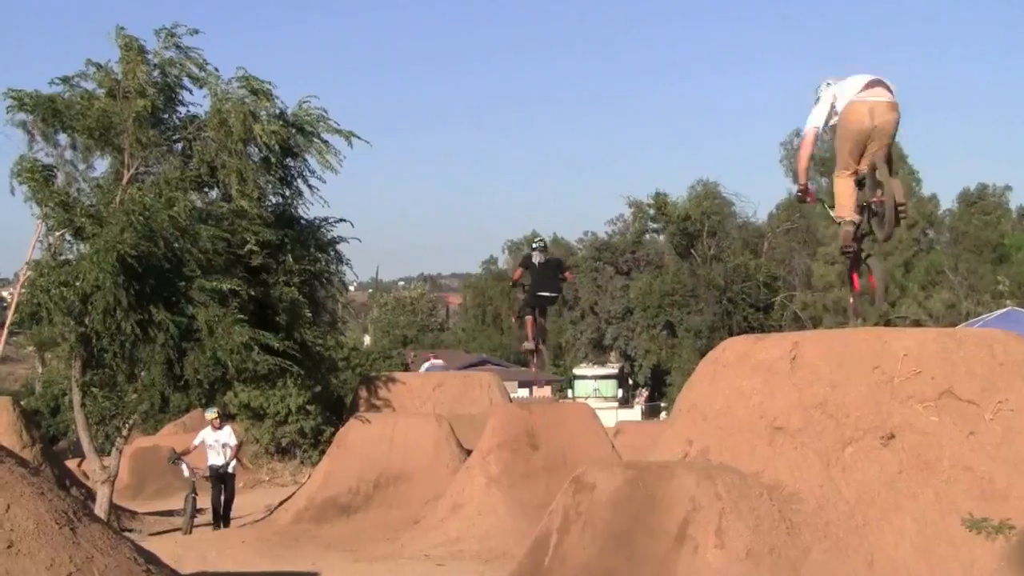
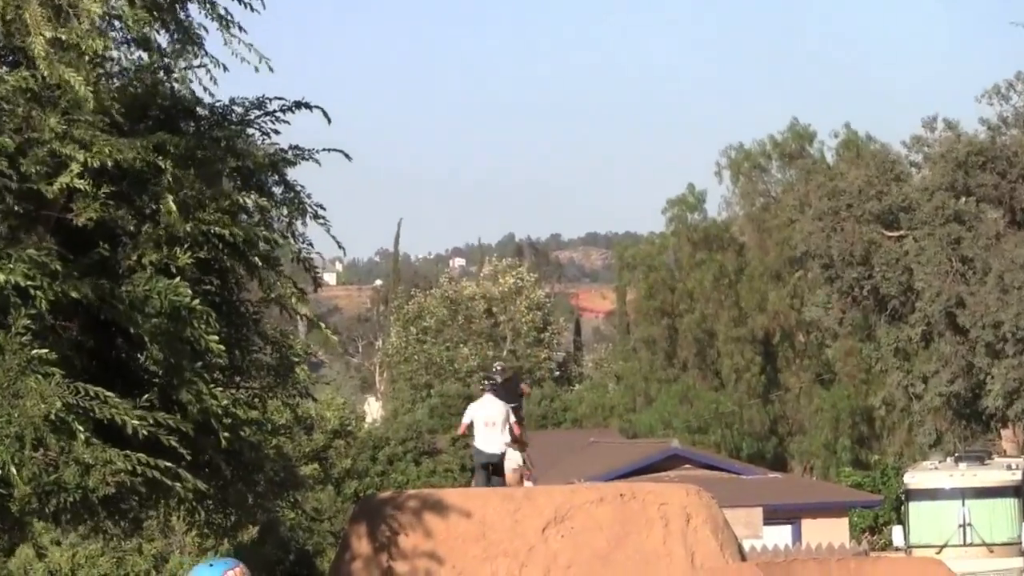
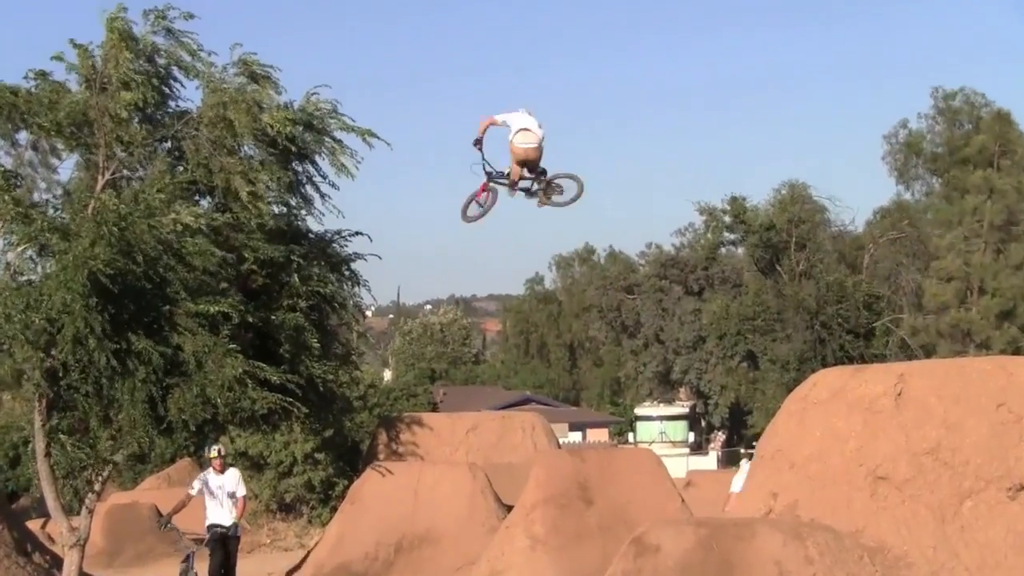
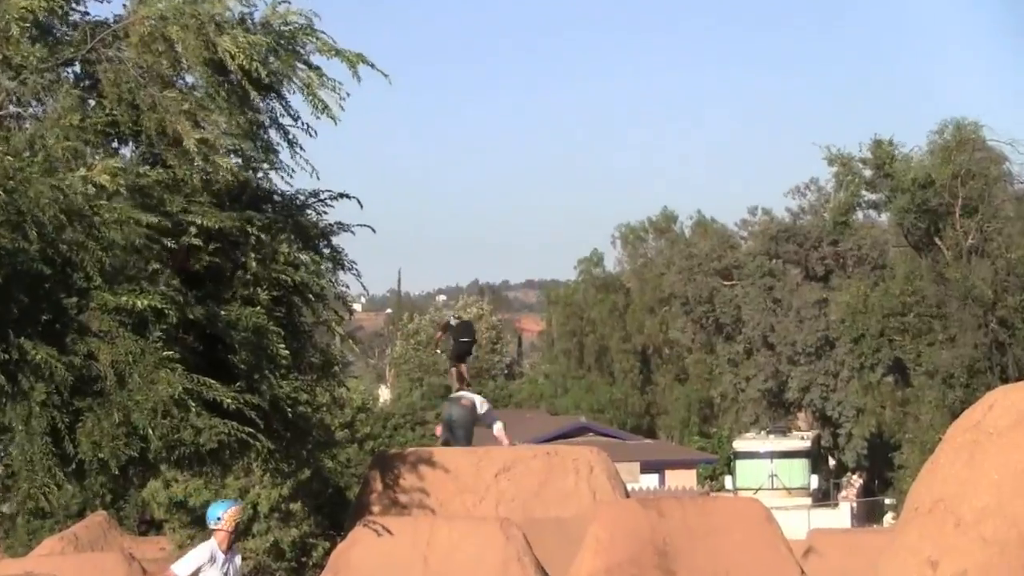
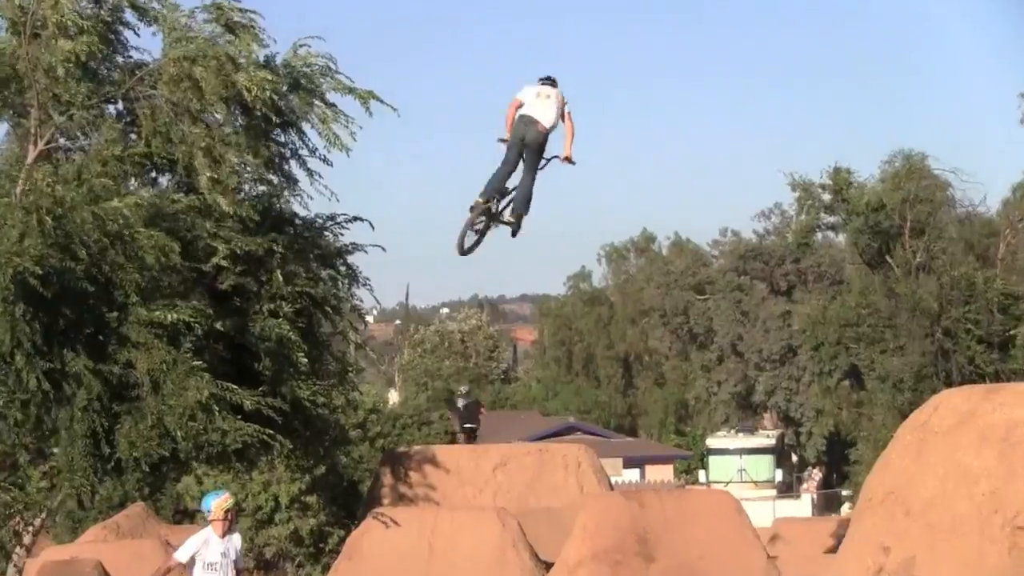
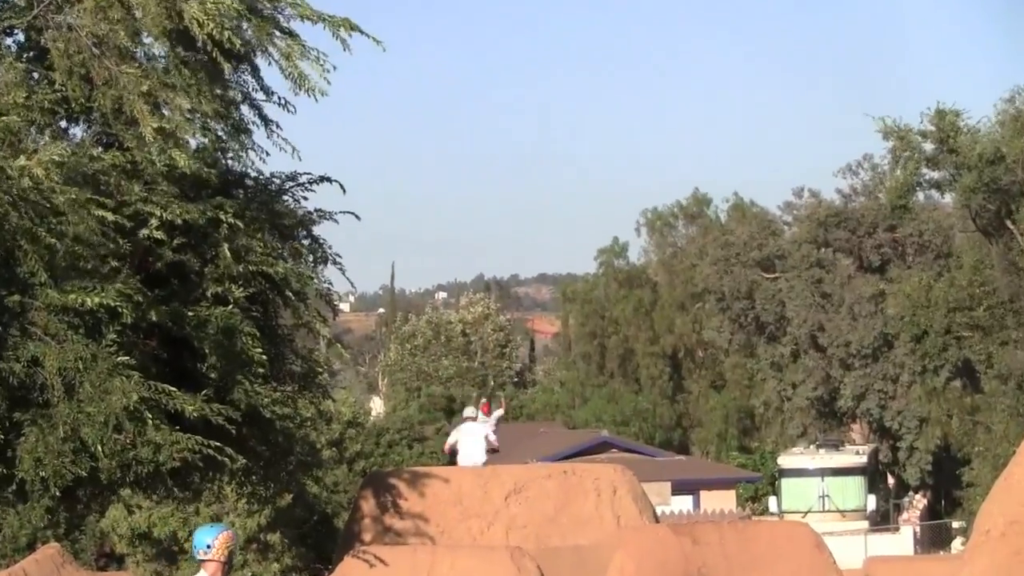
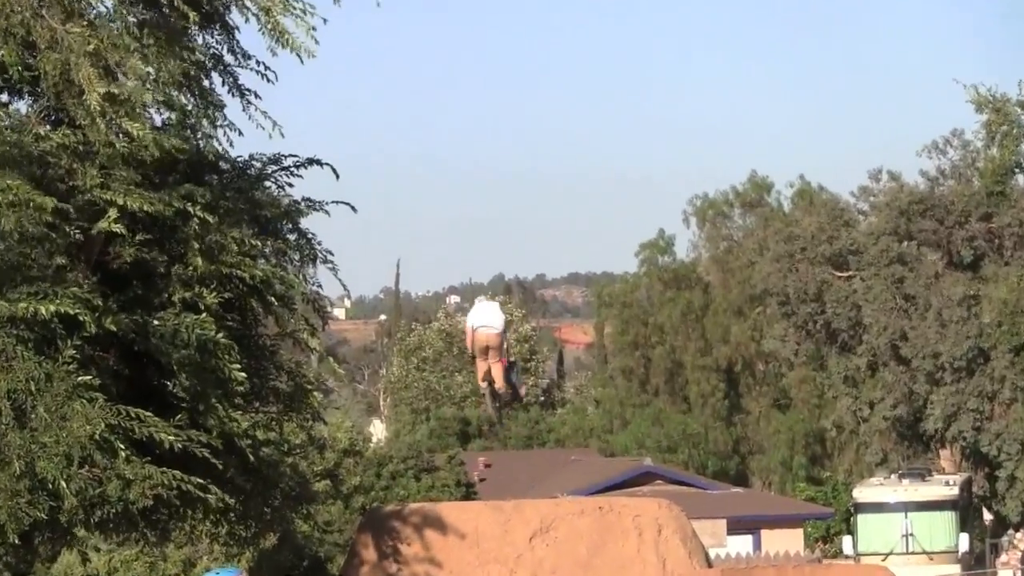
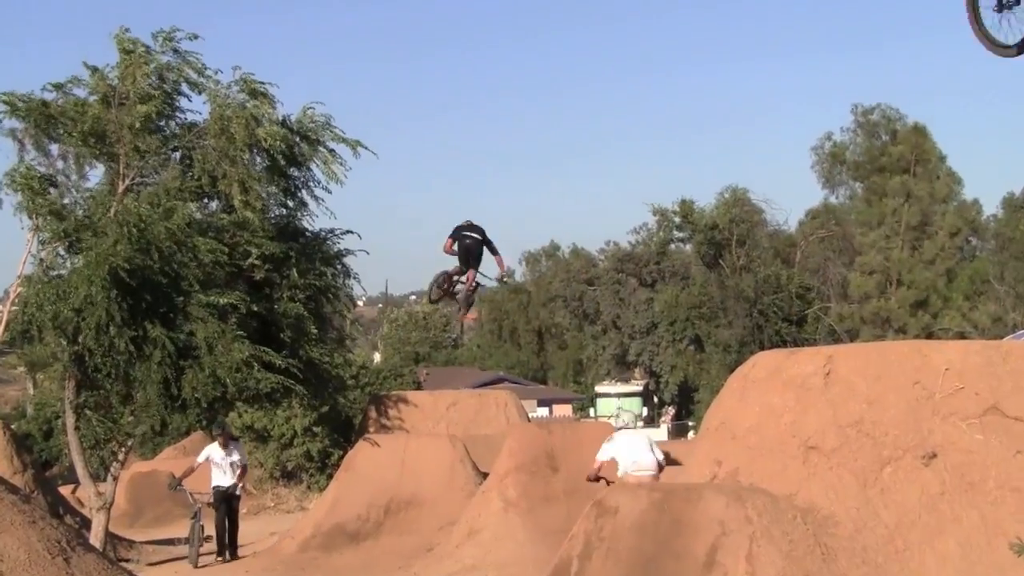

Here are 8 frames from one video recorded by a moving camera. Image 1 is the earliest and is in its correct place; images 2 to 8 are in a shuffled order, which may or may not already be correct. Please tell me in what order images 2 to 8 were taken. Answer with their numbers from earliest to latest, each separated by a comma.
8, 3, 5, 4, 6, 7, 2
